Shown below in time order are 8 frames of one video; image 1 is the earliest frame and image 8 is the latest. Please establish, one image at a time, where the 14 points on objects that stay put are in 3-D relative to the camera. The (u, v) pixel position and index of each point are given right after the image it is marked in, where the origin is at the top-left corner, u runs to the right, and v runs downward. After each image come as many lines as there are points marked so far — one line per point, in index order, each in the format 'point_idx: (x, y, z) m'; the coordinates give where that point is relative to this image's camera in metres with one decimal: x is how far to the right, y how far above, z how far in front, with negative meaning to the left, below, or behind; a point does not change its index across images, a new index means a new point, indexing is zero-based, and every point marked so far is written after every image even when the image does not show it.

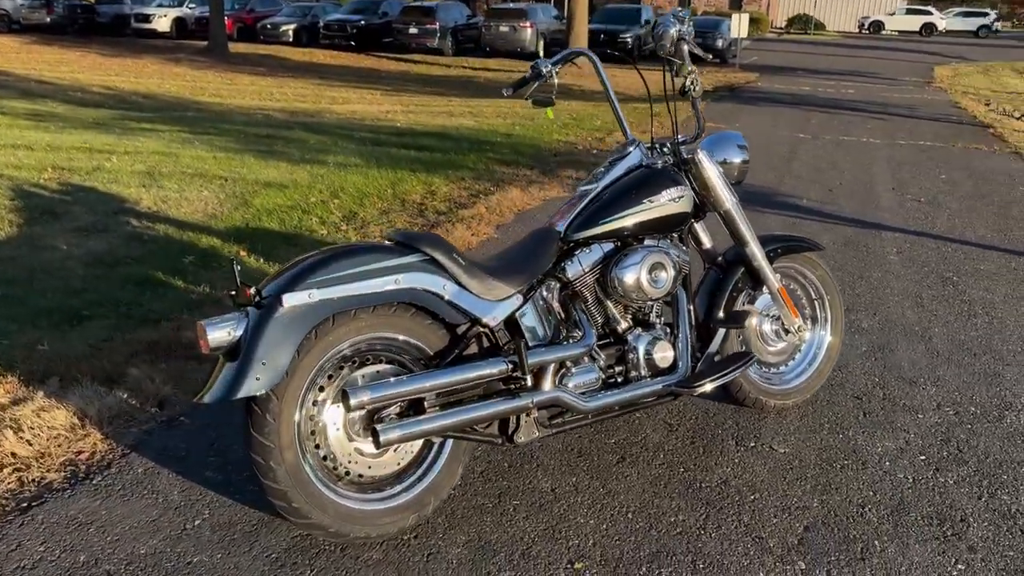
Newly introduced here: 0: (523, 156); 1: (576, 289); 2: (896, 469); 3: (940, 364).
0: (+0.1, +1.7, +11.6) m
1: (+0.3, 0.0, +3.5) m
2: (+1.6, -0.8, +3.8) m
3: (+2.4, -0.4, +5.0) m
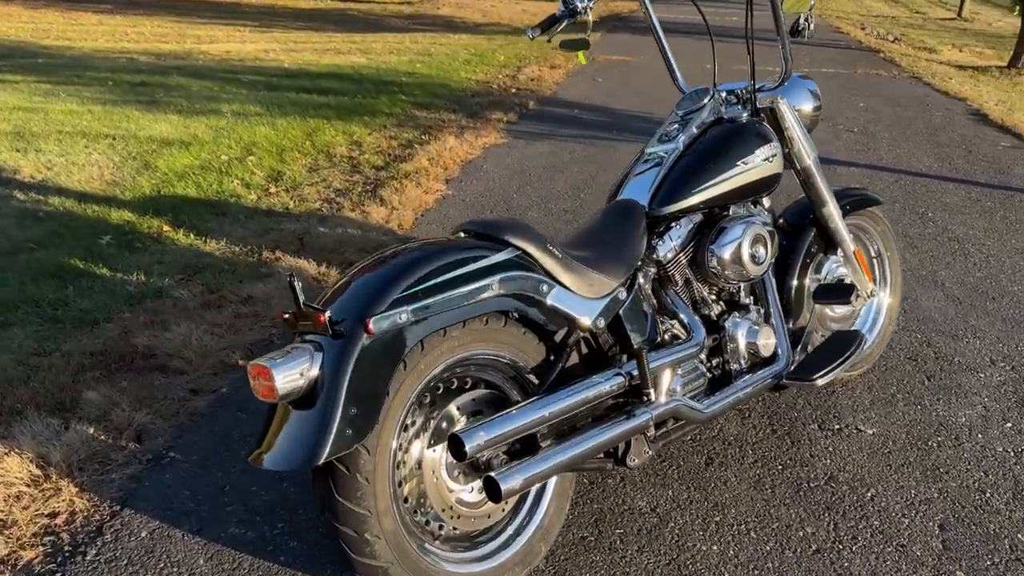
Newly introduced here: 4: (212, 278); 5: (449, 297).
0: (-0.9, +2.3, +10.8) m
1: (+0.5, +0.1, +3.0) m
2: (+1.9, -0.6, +3.5) m
3: (+2.5, -0.1, +4.8) m
4: (-1.7, +0.1, +4.9) m
5: (-0.2, 0.0, +2.3) m
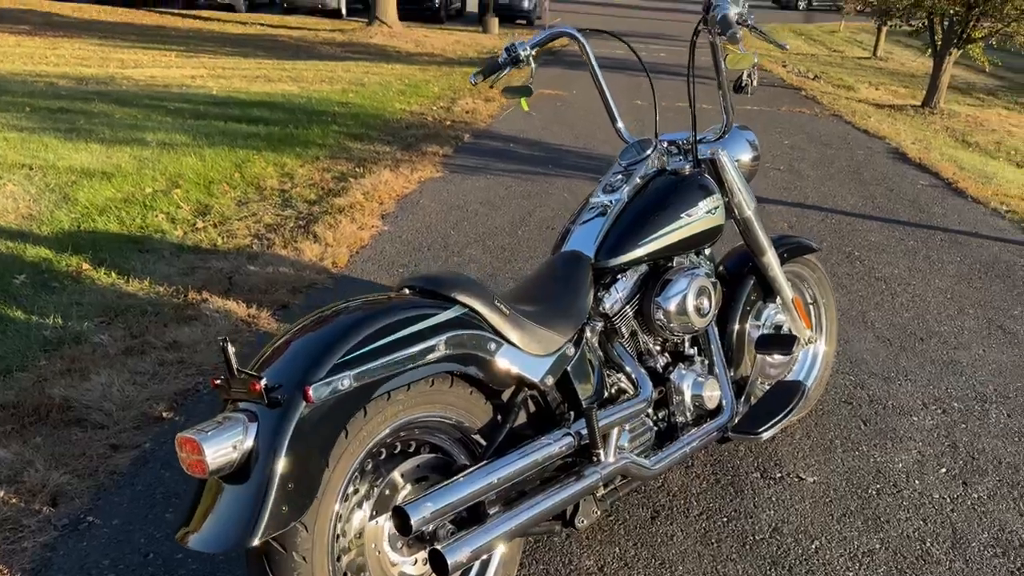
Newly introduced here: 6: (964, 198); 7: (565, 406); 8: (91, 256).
0: (-1.7, +1.9, +10.7) m
1: (+0.3, -0.1, +2.9) m
2: (+1.7, -0.8, +3.5) m
3: (+2.1, -0.4, +4.9) m
4: (-2.0, -0.2, +4.7) m
5: (-0.3, -0.2, +2.2) m
6: (+4.6, +0.9, +8.9) m
7: (+0.2, -0.4, +2.7) m
8: (-2.8, +0.2, +5.8) m
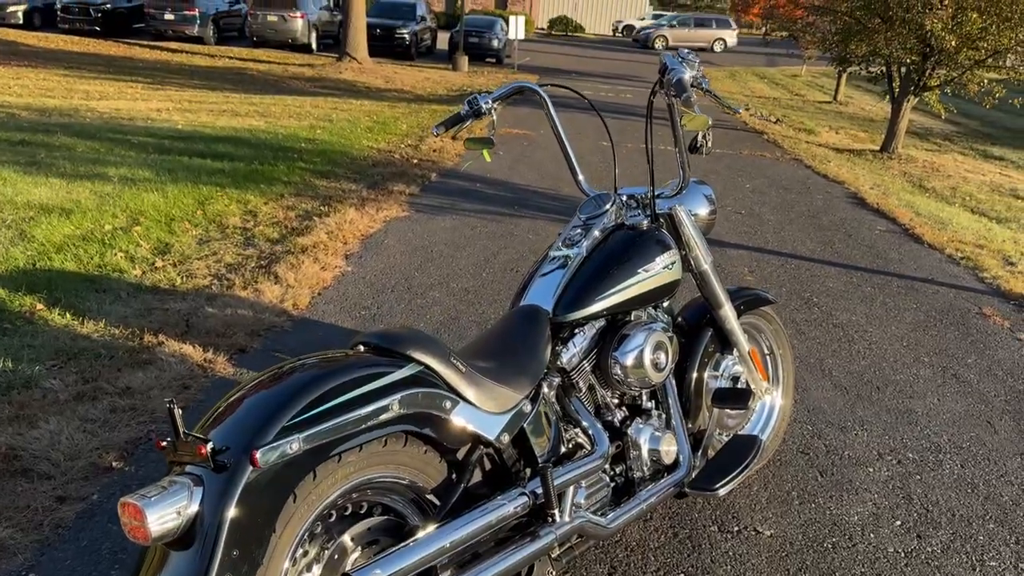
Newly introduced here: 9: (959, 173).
0: (-2.1, +1.4, +10.6) m
1: (+0.2, -0.3, +2.9) m
2: (+1.5, -1.0, +3.5) m
3: (+1.9, -0.6, +4.9) m
4: (-2.2, -0.4, +4.6) m
5: (-0.4, -0.3, +2.2) m
6: (+4.2, +0.4, +9.1) m
7: (0.0, -0.5, +2.7) m
8: (-3.0, -0.1, +5.7) m
9: (+7.7, +2.0, +15.3) m
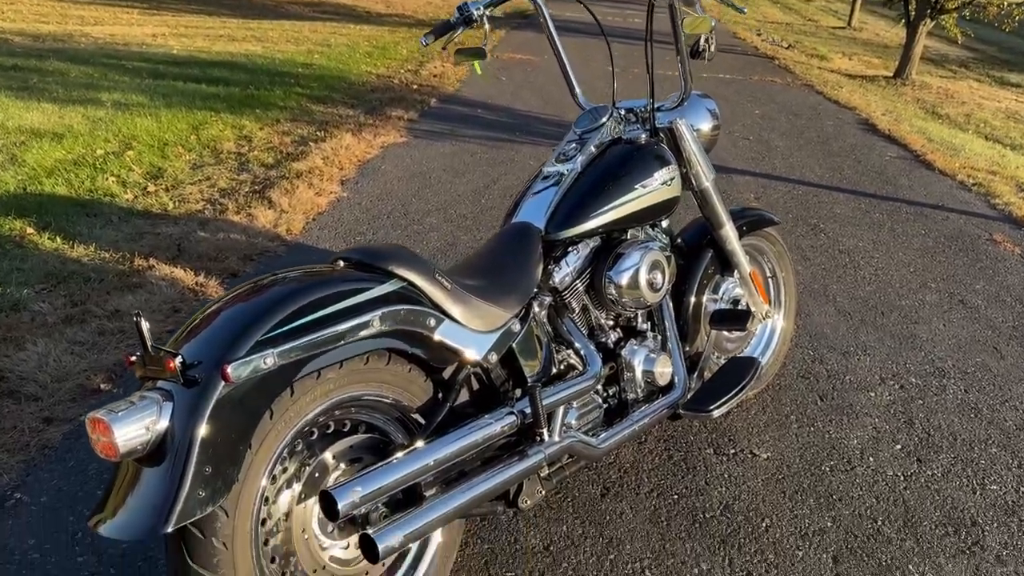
0: (-2.1, +2.3, +10.4) m
1: (+0.2, 0.0, +2.8) m
2: (+1.5, -0.7, +3.5) m
3: (+1.9, -0.2, +4.8) m
4: (-2.2, 0.0, +4.5) m
5: (-0.4, -0.1, +2.1) m
6: (+4.2, +1.2, +8.9) m
7: (0.0, -0.3, +2.6) m
8: (-3.0, +0.4, +5.6) m
9: (+7.8, +3.2, +15.0) m
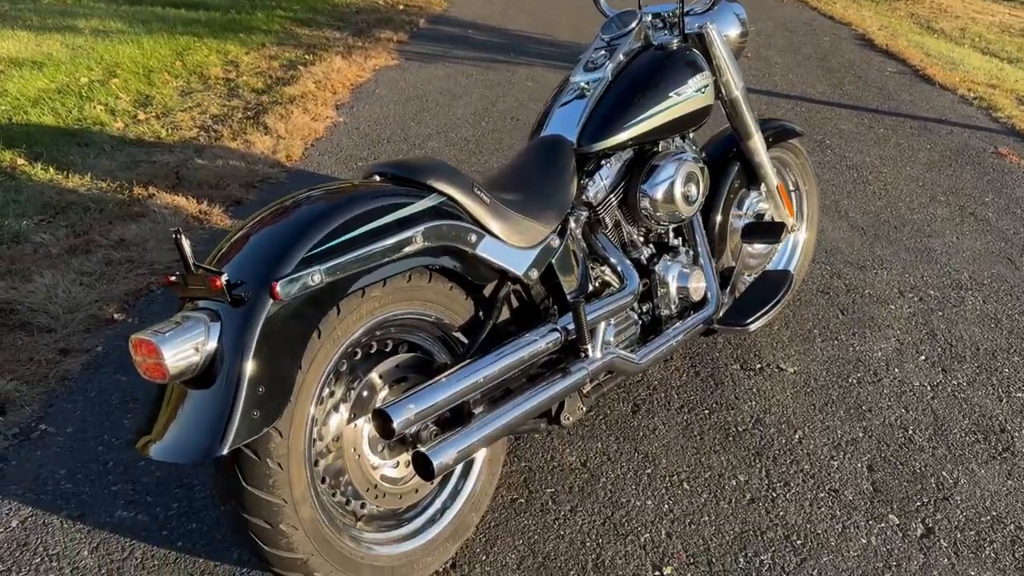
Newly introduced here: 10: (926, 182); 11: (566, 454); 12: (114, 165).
0: (-2.2, +3.1, +10.1) m
1: (+0.3, +0.2, +2.8) m
2: (+1.6, -0.3, +3.5) m
3: (+2.0, +0.3, +4.8) m
4: (-2.2, +0.3, +4.4) m
5: (-0.3, +0.1, +2.0) m
6: (+4.2, +2.0, +8.8) m
7: (+0.1, 0.0, +2.6) m
8: (-3.0, +0.8, +5.4) m
9: (+7.6, +4.6, +14.7) m
10: (+2.8, +0.7, +5.9) m
11: (+0.2, -0.5, +2.9) m
12: (-2.3, +0.7, +5.2) m
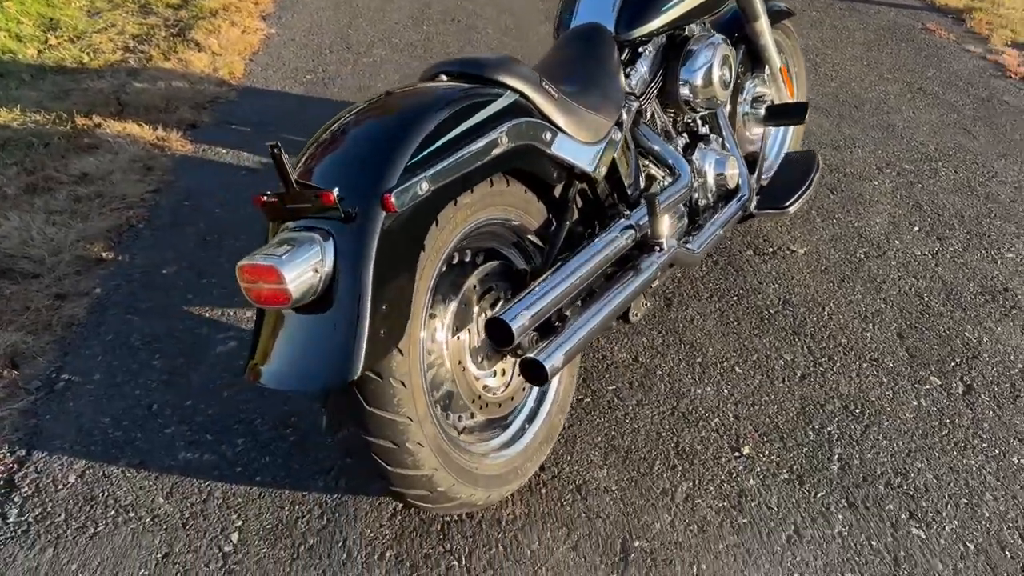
0: (-3.1, +3.9, +9.4) m
1: (+0.4, +0.6, +2.7) m
2: (+1.6, +0.2, +3.6) m
3: (+1.8, +0.9, +4.9) m
4: (-2.2, +0.6, +4.0) m
5: (-0.1, +0.3, +1.9) m
6: (+3.4, +3.2, +8.9) m
7: (+0.3, +0.3, +2.5) m
8: (-3.2, +1.1, +4.9) m
9: (+5.8, +6.6, +14.9) m
10: (+2.4, +1.5, +6.0) m
11: (+0.3, -0.2, +2.9) m
12: (-2.5, +1.0, +4.8) m
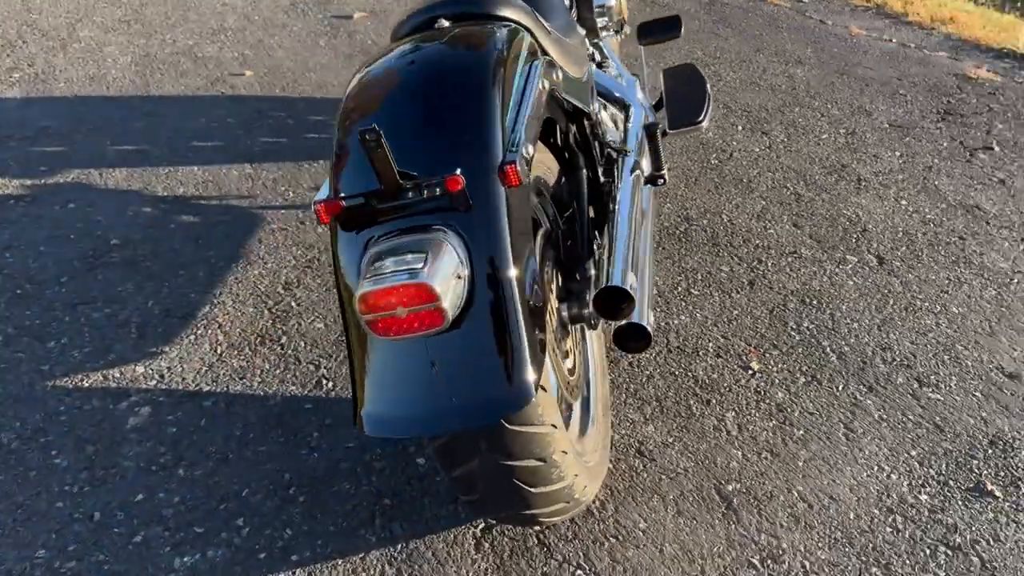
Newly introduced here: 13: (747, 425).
0: (-6.2, +3.1, +7.2) m
1: (+0.1, +0.7, +2.5) m
2: (+1.0, +0.6, +3.8) m
3: (+0.6, +1.4, +5.0) m
4: (-2.7, +0.2, +2.8) m
5: (0.0, +0.3, +1.6) m
6: (+0.1, +4.0, +9.1) m
7: (+0.2, +0.4, +2.3) m
8: (-4.0, +0.4, +3.2) m
9: (-0.6, +7.9, +15.2) m
10: (+0.6, +2.2, +6.2) m
11: (+0.2, 0.0, +2.7) m
12: (-3.4, +0.5, +3.4) m
13: (+0.6, -0.3, +2.3) m
